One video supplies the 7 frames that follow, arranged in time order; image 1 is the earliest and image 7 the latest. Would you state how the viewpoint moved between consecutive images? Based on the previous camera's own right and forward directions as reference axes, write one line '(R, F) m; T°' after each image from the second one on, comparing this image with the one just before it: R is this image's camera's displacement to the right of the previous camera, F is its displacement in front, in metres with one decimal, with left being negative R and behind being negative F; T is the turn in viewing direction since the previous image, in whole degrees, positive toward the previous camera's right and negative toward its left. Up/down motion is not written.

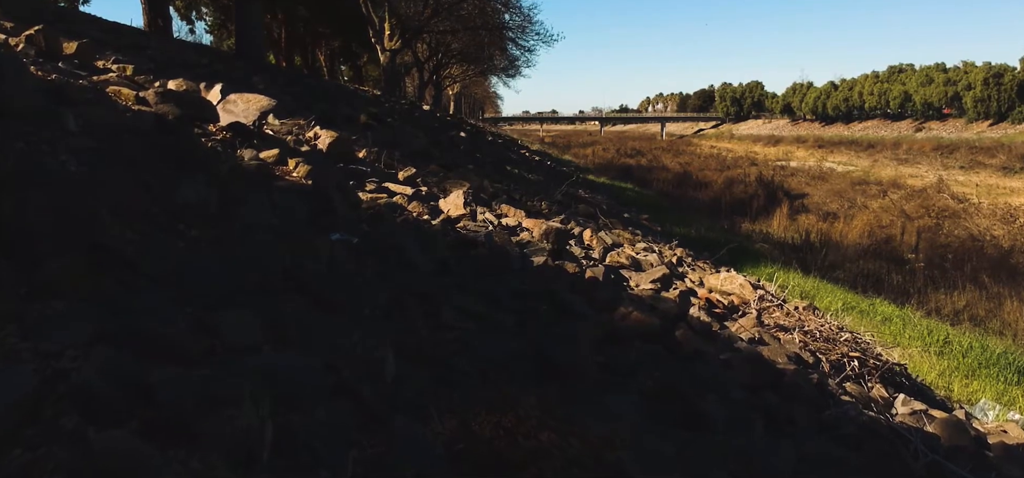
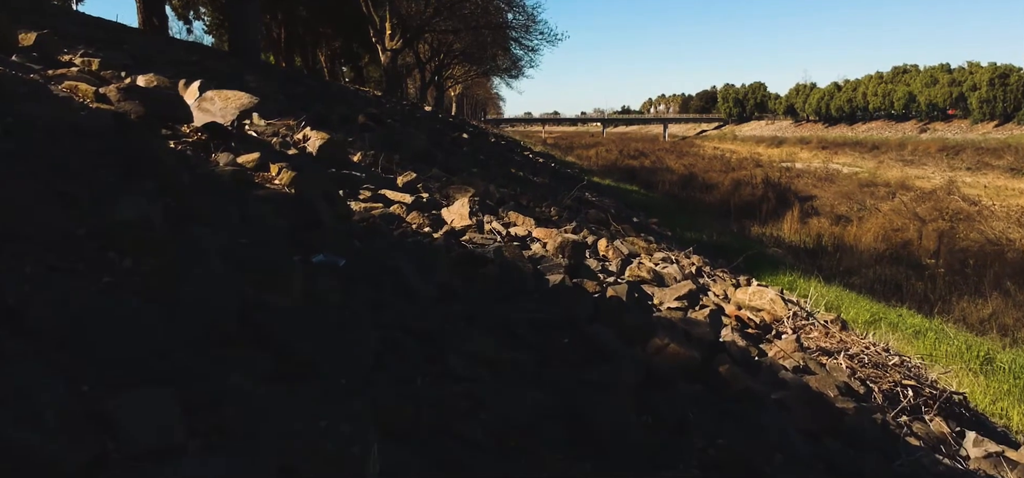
(-0.1, +0.7) m; 0°
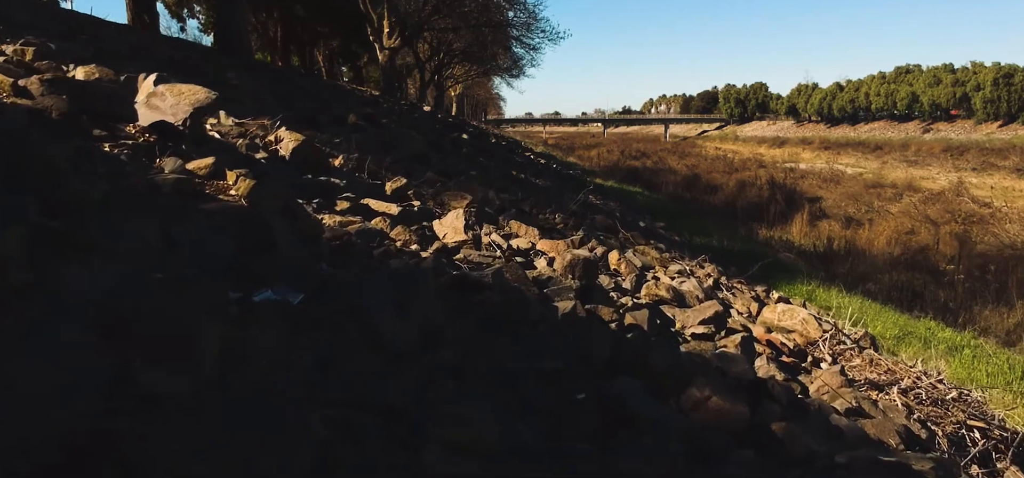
(0.0, +0.8) m; 0°
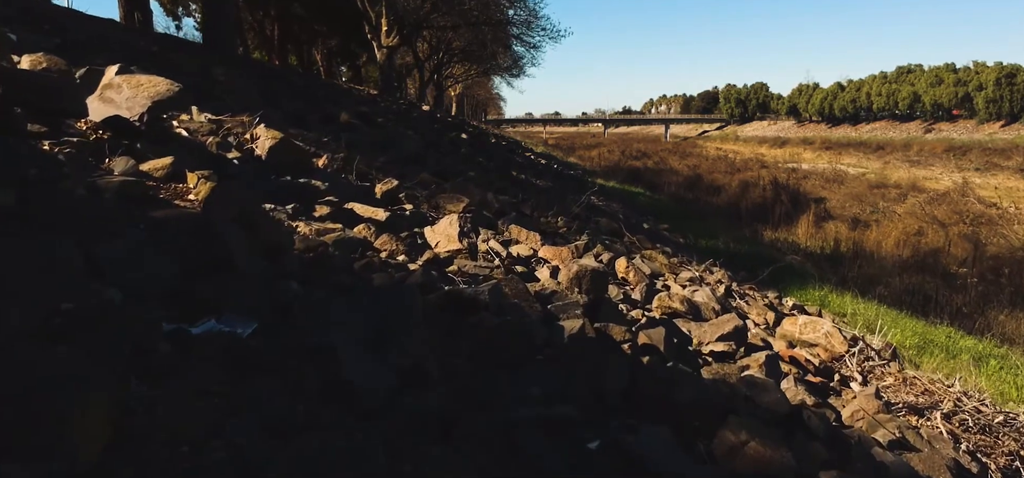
(0.0, +0.5) m; 0°
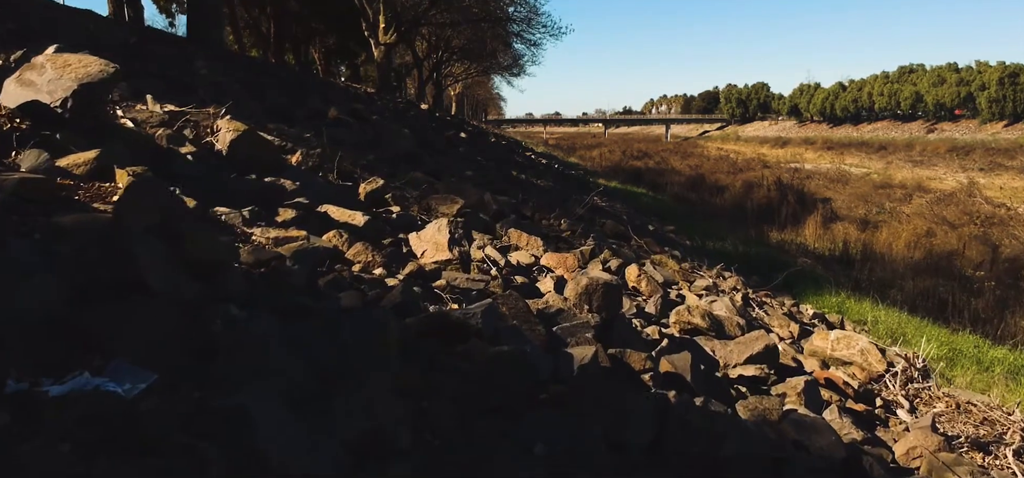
(0.0, +0.7) m; 0°
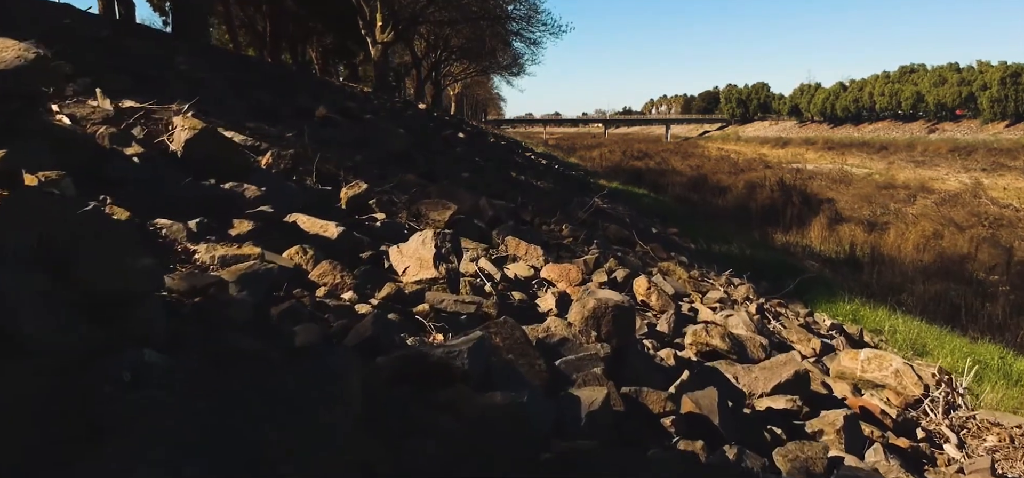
(0.0, +0.5) m; 0°
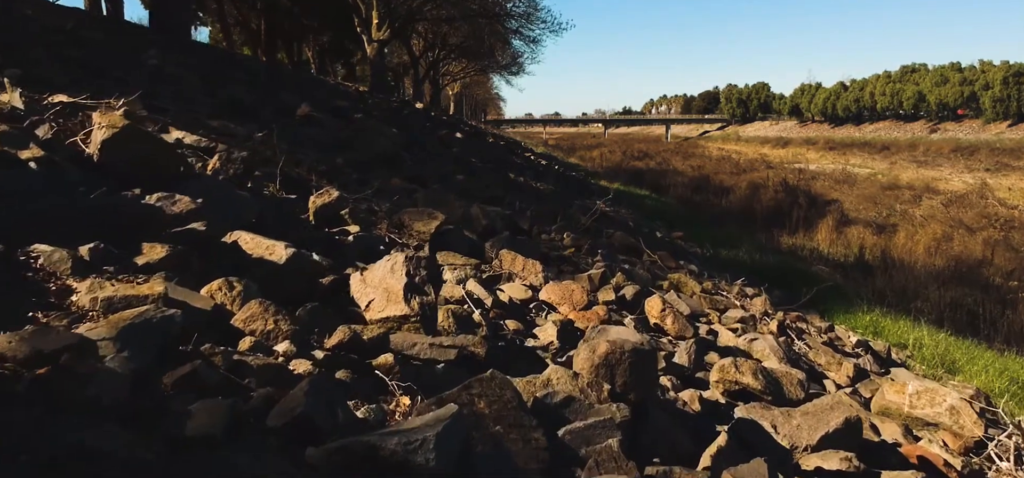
(0.0, +0.7) m; 0°
